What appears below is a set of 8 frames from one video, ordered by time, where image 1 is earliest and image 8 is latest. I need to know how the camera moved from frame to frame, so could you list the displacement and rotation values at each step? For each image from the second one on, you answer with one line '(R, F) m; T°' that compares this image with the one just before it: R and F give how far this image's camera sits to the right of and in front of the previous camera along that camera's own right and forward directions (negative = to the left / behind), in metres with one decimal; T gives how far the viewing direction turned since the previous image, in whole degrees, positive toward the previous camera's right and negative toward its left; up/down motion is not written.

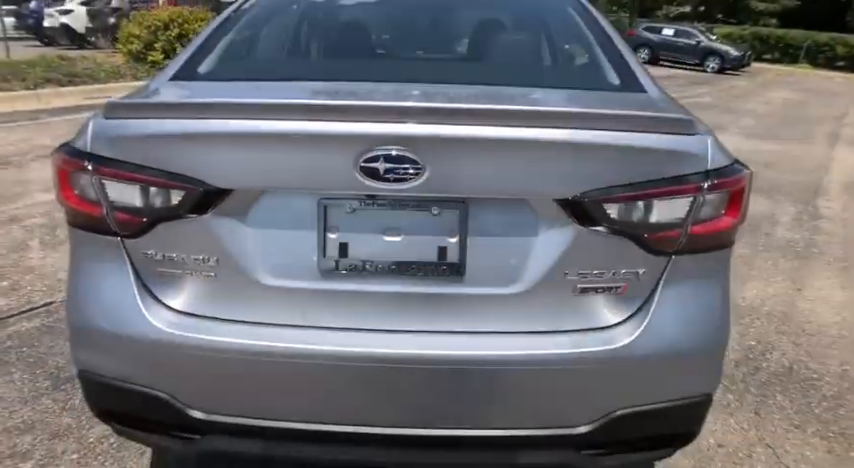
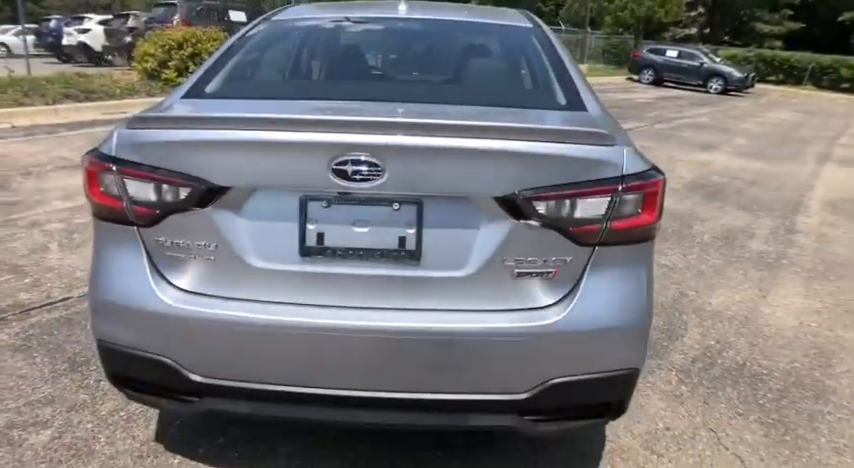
(+0.1, -0.2) m; -1°
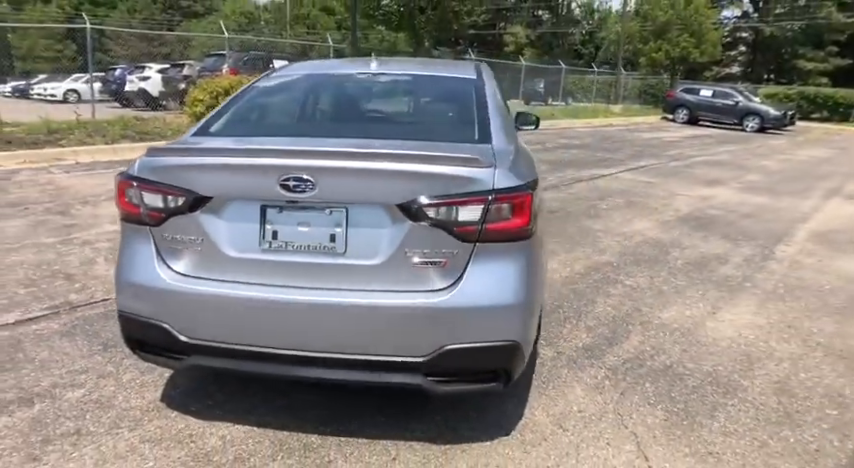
(+0.4, -0.5) m; -4°
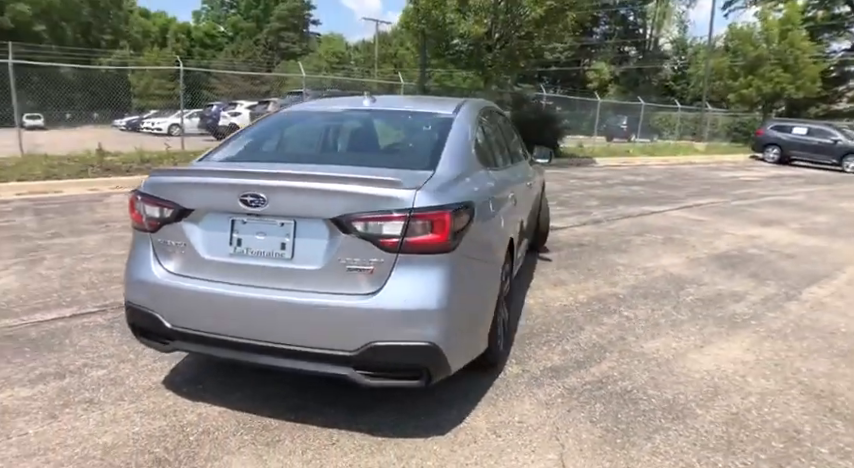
(+0.6, -0.3) m; -9°
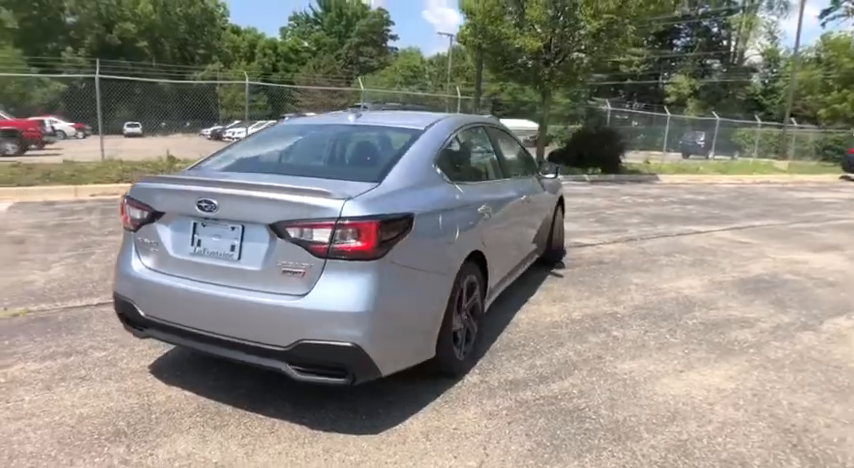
(+0.6, -0.1) m; -8°
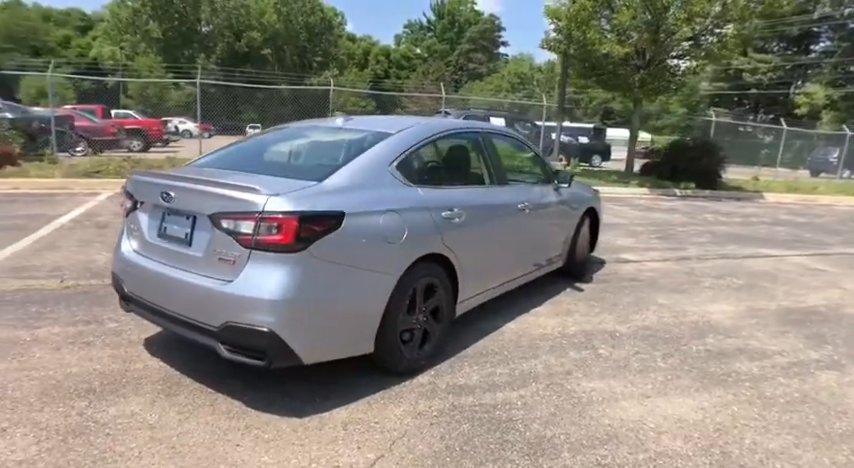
(+0.9, 0.0) m; -11°
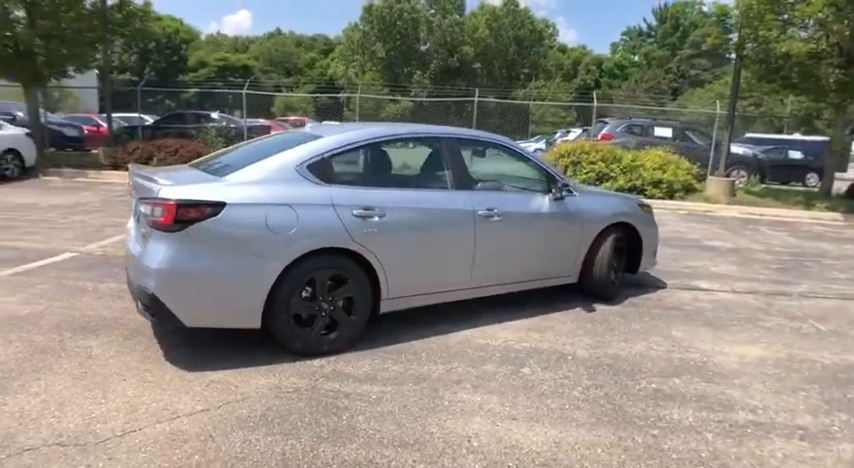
(+1.9, +0.2) m; -22°
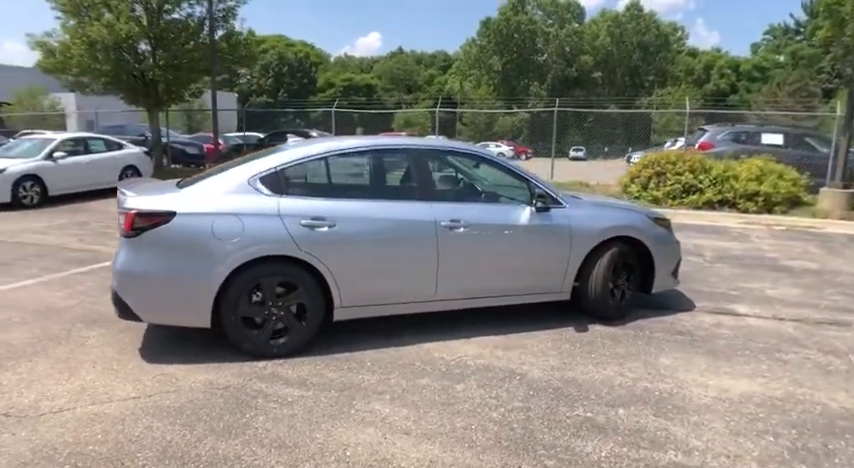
(+1.2, +0.1) m; -13°
